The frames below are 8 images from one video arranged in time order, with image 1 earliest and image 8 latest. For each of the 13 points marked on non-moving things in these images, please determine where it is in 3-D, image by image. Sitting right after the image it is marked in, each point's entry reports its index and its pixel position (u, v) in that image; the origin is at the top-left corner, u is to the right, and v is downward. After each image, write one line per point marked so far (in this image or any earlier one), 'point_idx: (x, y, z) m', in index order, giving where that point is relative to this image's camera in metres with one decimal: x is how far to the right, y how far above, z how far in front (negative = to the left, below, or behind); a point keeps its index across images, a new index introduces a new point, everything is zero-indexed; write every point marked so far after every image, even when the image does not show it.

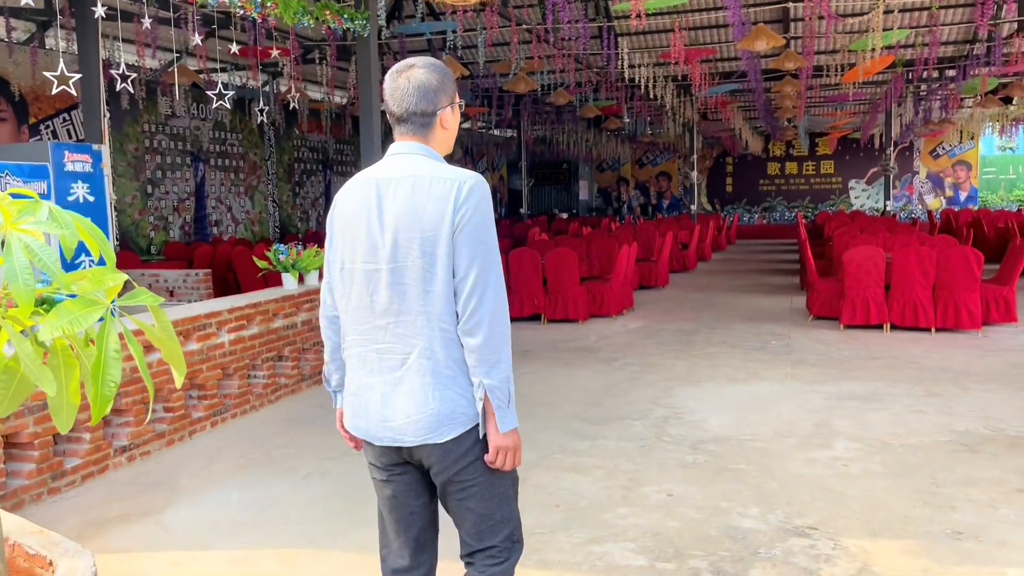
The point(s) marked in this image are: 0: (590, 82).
0: (+1.2, +3.2, +13.4) m
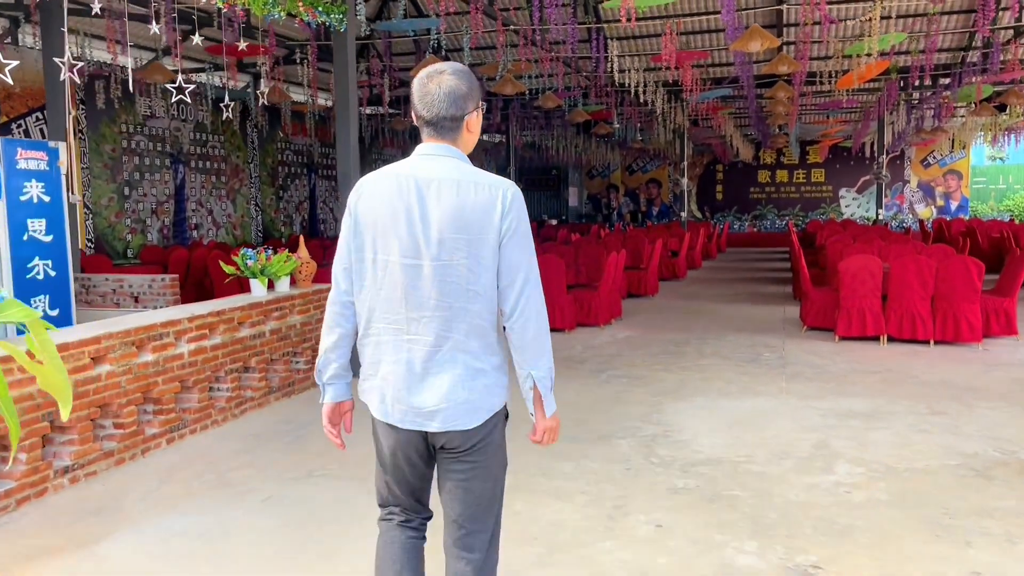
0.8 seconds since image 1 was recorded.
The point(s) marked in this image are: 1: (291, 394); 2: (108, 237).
0: (+1.1, +3.1, +13.1) m
1: (-1.4, -0.7, +5.3) m
2: (-5.4, +0.7, +11.3) m
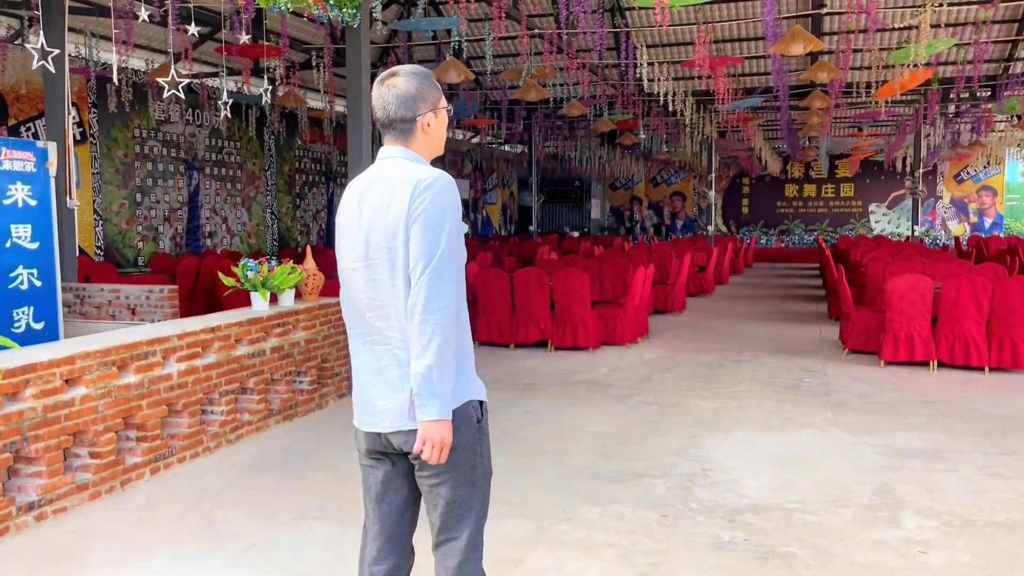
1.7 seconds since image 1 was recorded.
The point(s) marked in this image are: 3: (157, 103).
0: (+1.4, +2.9, +12.7) m
1: (-1.3, -0.7, +4.9) m
2: (-5.1, +0.6, +11.0) m
3: (-4.8, +2.5, +11.6) m
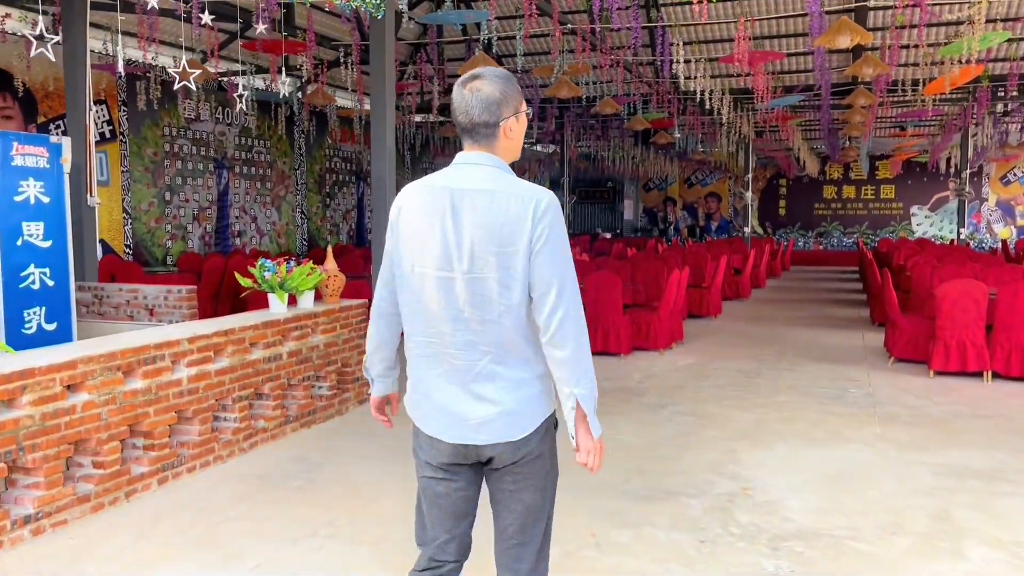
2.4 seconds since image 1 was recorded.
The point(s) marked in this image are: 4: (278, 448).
0: (+1.9, +2.9, +12.4) m
1: (-1.1, -0.8, +4.7) m
2: (-4.7, +0.6, +11.0) m
3: (-4.4, +2.5, +11.6) m
4: (-1.2, -0.8, +4.3) m
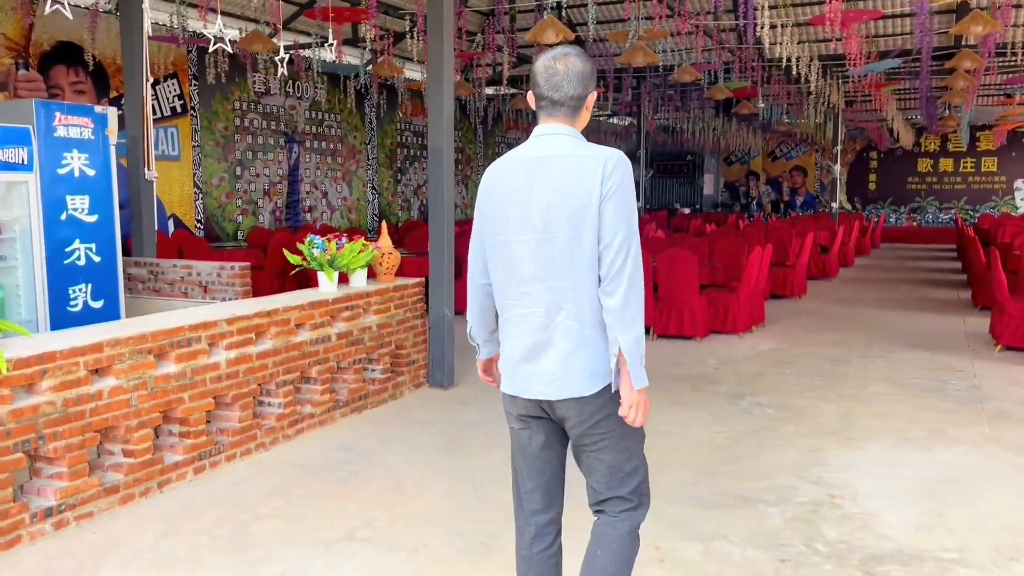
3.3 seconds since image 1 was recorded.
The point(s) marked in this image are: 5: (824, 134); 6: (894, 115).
0: (+2.9, +3.2, +11.8) m
1: (-0.8, -0.6, +4.5) m
2: (-3.8, +0.9, +11.0) m
3: (-3.4, +2.9, +11.5) m
4: (-0.9, -0.7, +4.0) m
5: (+7.2, +3.6, +19.6) m
6: (+7.4, +3.3, +16.4) m
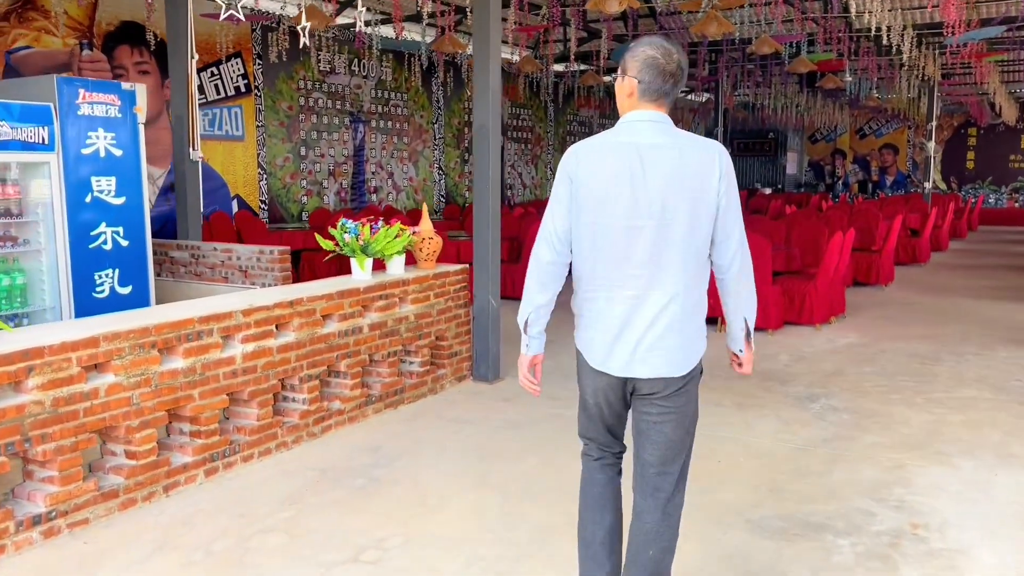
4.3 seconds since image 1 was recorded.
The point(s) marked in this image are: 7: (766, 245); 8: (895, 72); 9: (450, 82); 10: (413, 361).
0: (+3.8, +3.4, +11.1) m
1: (-0.6, -0.6, +4.2) m
2: (-3.0, +1.1, +10.9) m
3: (-2.5, +3.1, +11.3) m
4: (-0.7, -0.6, +3.8) m
5: (+8.8, +3.9, +18.4) m
6: (+8.7, +3.6, +15.3) m
7: (+1.8, +0.3, +6.2) m
8: (+6.5, +3.7, +14.4) m
9: (-1.0, +3.4, +13.8) m
10: (-0.5, -0.4, +4.3) m
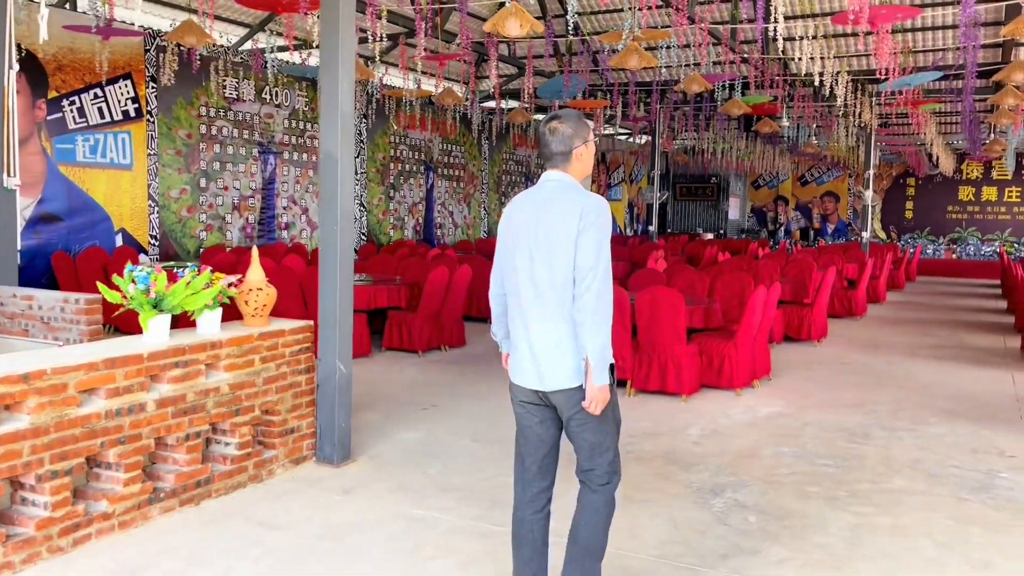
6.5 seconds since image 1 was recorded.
0: (+2.8, +2.7, +10.6) m
1: (-1.2, -0.8, +3.3) m
2: (-4.0, +0.6, +10.0) m
3: (-3.5, +2.6, +10.5) m
4: (-1.3, -0.9, +2.9) m
5: (+7.4, +2.8, +18.3) m
6: (+7.5, +2.7, +15.1) m
7: (+1.1, -0.1, +5.5) m
8: (+5.3, +2.8, +14.1) m
9: (-2.1, +2.7, +13.1) m
10: (-1.2, -0.6, +3.5) m
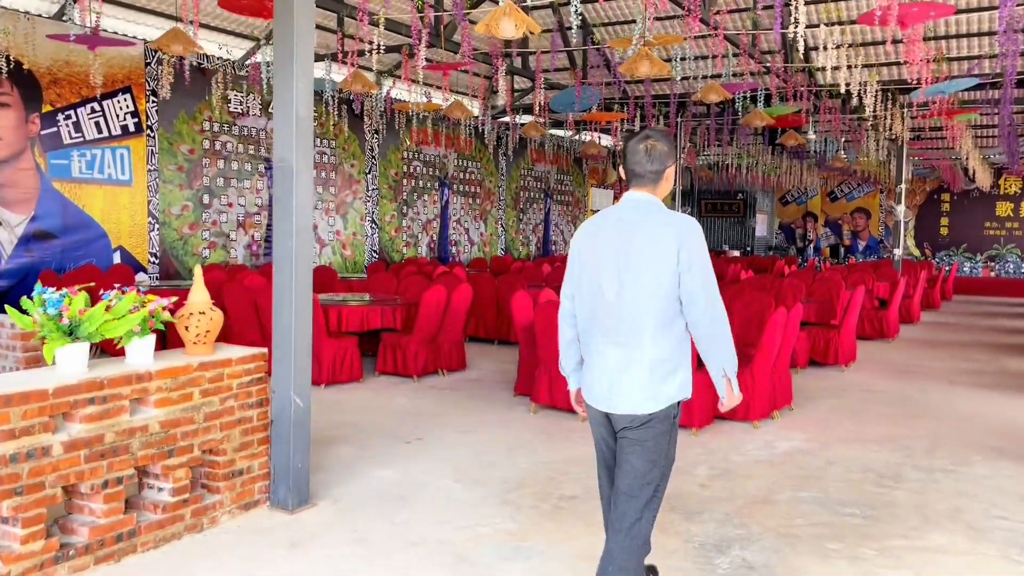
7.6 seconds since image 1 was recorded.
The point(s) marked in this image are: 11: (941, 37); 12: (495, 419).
0: (+3.0, +2.5, +10.1) m
1: (-1.3, -0.9, +2.9) m
2: (-3.8, +0.4, +9.7) m
3: (-3.4, +2.4, +10.3) m
4: (-1.5, -1.0, +2.5) m
5: (+7.8, +2.4, +17.6) m
6: (+7.7, +2.3, +14.4) m
7: (+1.1, -0.2, +5.0) m
8: (+5.6, +2.5, +13.5) m
9: (-1.9, +2.4, +12.7) m
10: (-1.3, -0.7, +3.1) m
11: (+4.7, +2.6, +9.2) m
12: (-0.1, -0.8, +5.3) m
